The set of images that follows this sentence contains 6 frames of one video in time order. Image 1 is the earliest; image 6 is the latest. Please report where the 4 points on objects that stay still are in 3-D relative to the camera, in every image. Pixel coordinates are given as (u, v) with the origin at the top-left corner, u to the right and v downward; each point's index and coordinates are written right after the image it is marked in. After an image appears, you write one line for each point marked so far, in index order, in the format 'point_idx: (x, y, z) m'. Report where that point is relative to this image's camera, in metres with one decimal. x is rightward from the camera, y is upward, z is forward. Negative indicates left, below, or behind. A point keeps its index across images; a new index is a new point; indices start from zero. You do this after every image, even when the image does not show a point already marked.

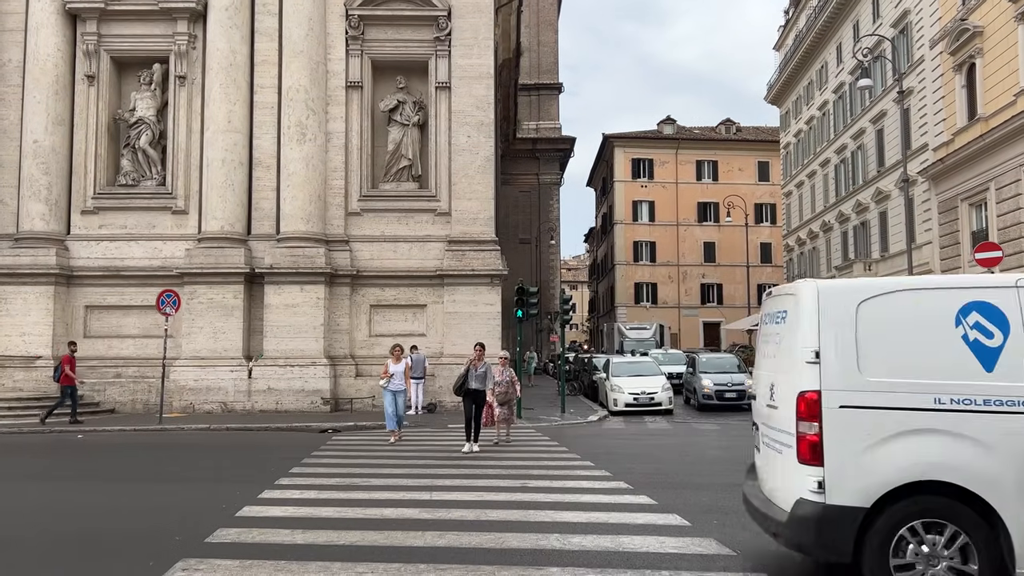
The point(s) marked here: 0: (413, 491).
0: (-1.1, -2.3, +9.3) m
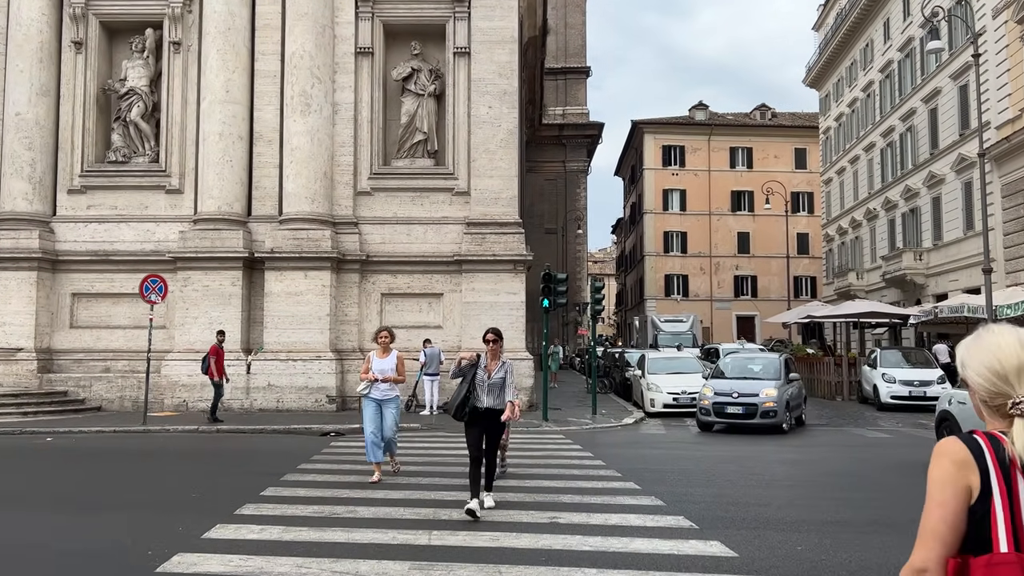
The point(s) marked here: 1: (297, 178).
0: (-0.9, -2.1, +7.2) m
1: (-5.2, +2.7, +19.9) m
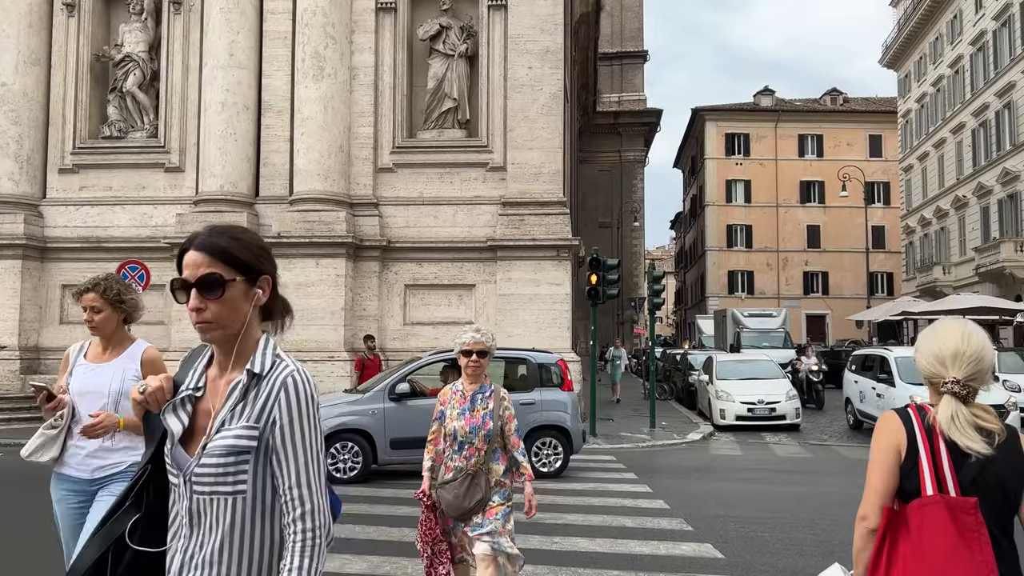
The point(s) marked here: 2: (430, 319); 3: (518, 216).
0: (-0.9, -1.9, +4.4) m
1: (-4.3, +2.9, +17.4) m
2: (-1.8, -0.7, +17.6) m
3: (+0.1, +1.5, +17.3) m
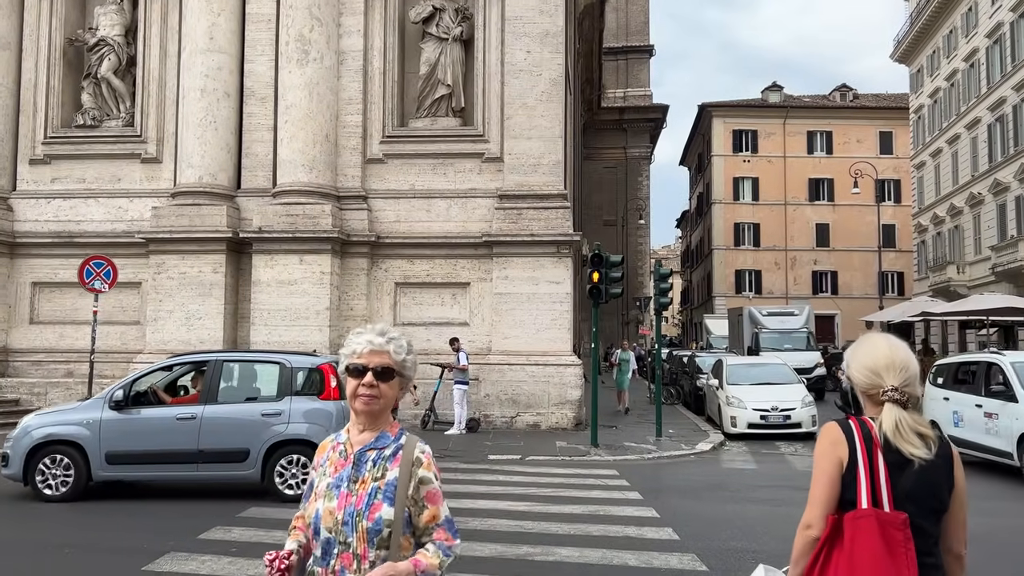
0: (-1.0, -1.9, +3.3) m
1: (-4.4, +3.0, +16.3) m
2: (-1.8, -0.6, +16.5) m
3: (+0.1, +1.6, +16.2) m
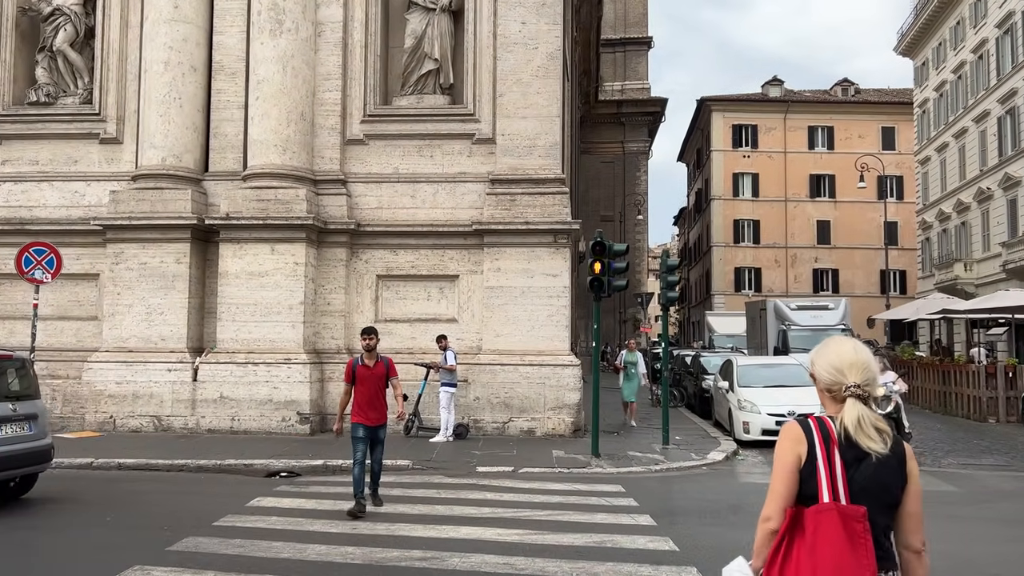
0: (-1.1, -1.8, +1.9) m
1: (-4.5, +3.1, +14.9) m
2: (-2.0, -0.5, +15.1) m
3: (-0.1, +1.7, +14.8) m
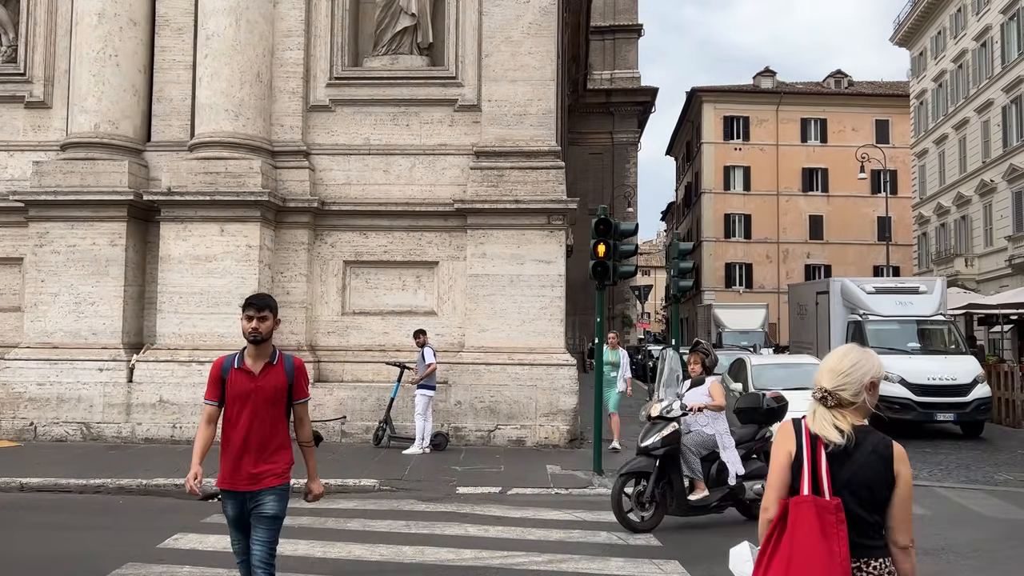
0: (-1.0, -1.6, 0.0) m
1: (-4.7, +3.3, +12.9) m
2: (-2.2, -0.3, +13.2) m
3: (-0.2, +1.9, +12.9) m
